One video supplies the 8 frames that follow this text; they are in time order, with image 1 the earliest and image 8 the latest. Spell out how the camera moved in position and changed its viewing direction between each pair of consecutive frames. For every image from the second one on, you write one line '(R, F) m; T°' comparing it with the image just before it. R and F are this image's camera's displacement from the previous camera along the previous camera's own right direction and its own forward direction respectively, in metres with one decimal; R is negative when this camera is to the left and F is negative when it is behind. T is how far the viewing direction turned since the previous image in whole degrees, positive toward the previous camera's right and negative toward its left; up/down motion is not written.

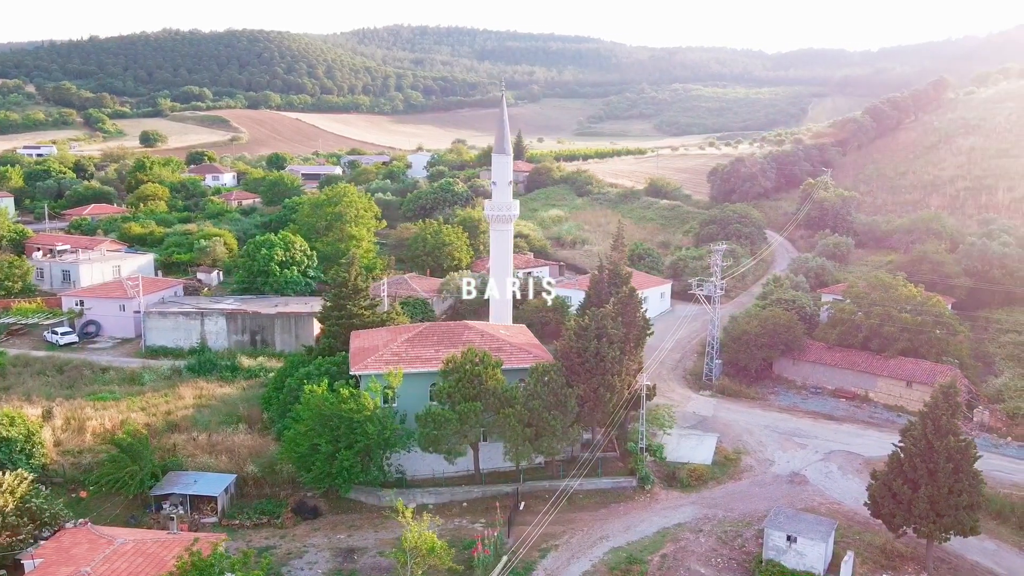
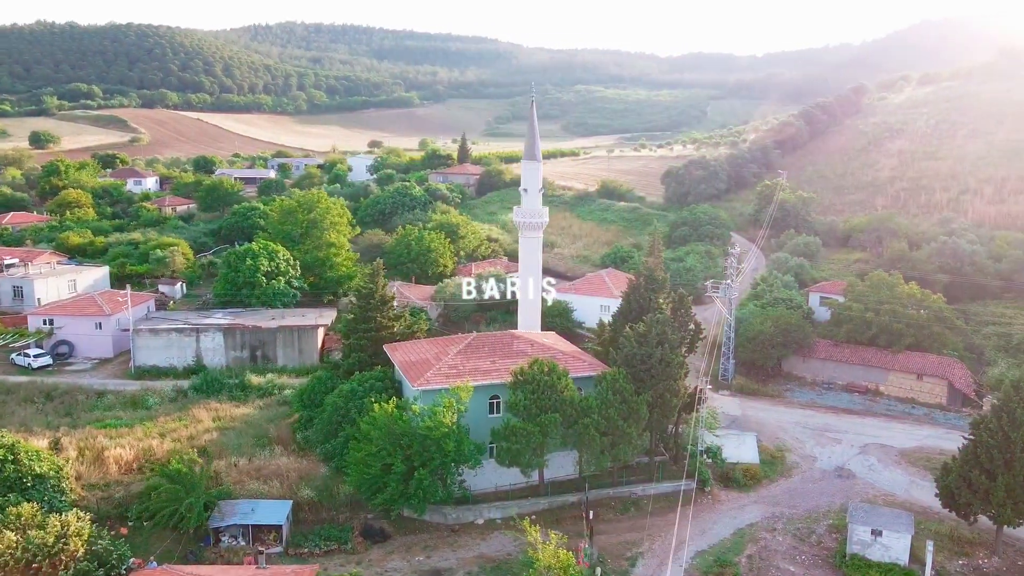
(-5.0, +0.5) m; +7°
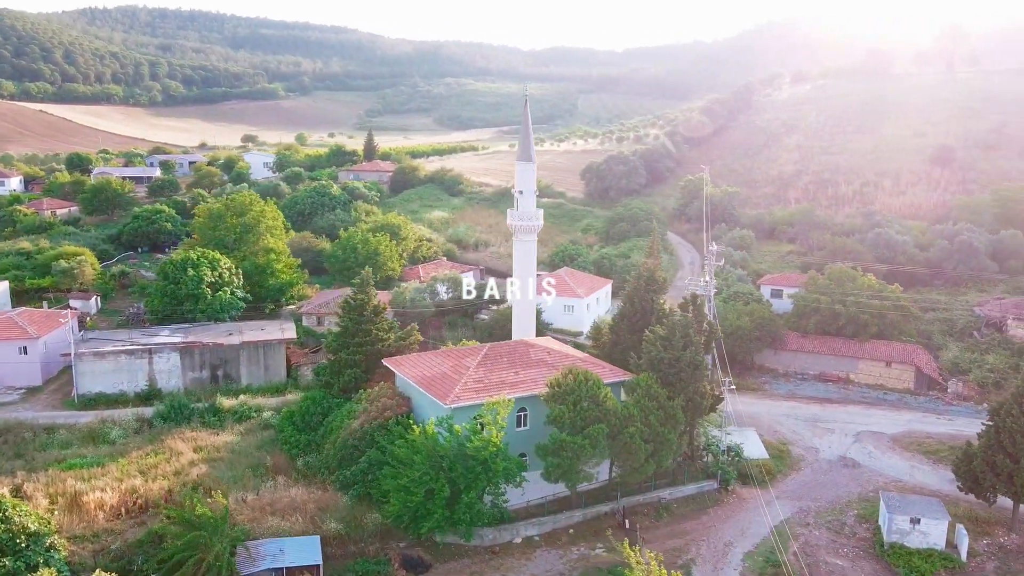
(-4.8, +1.4) m; +10°
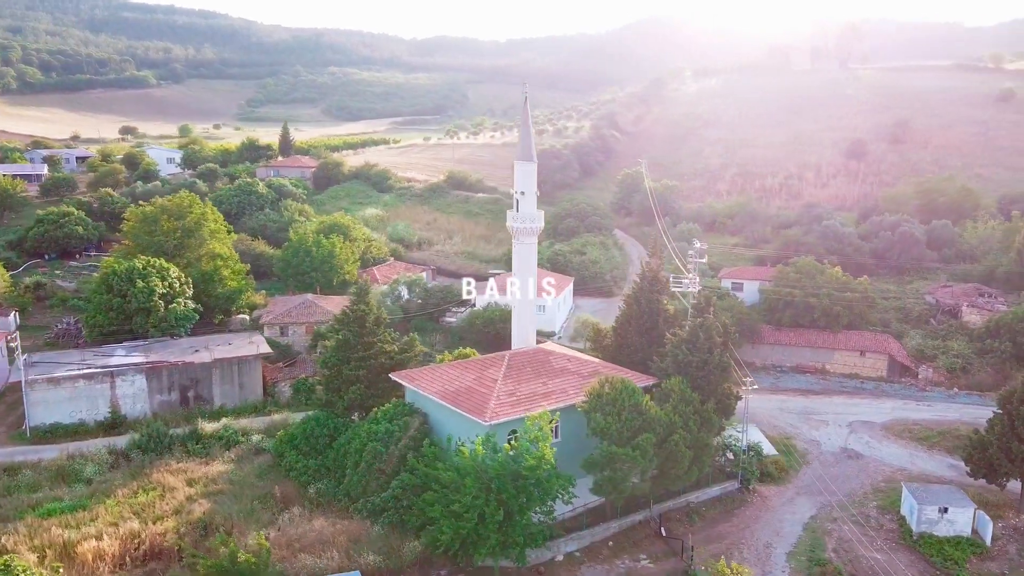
(-4.2, +1.4) m; +8°
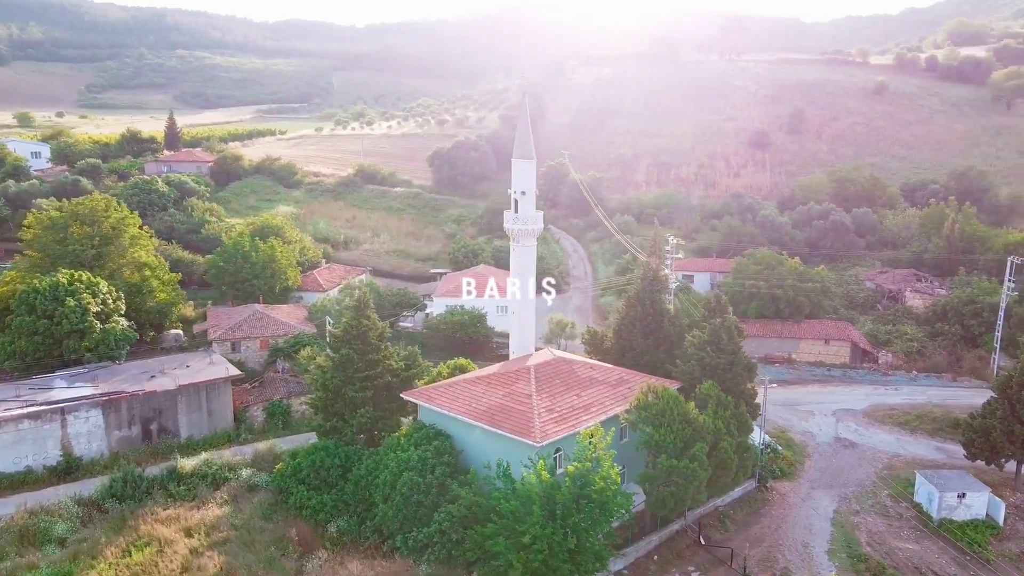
(-4.7, +1.9) m; +10°
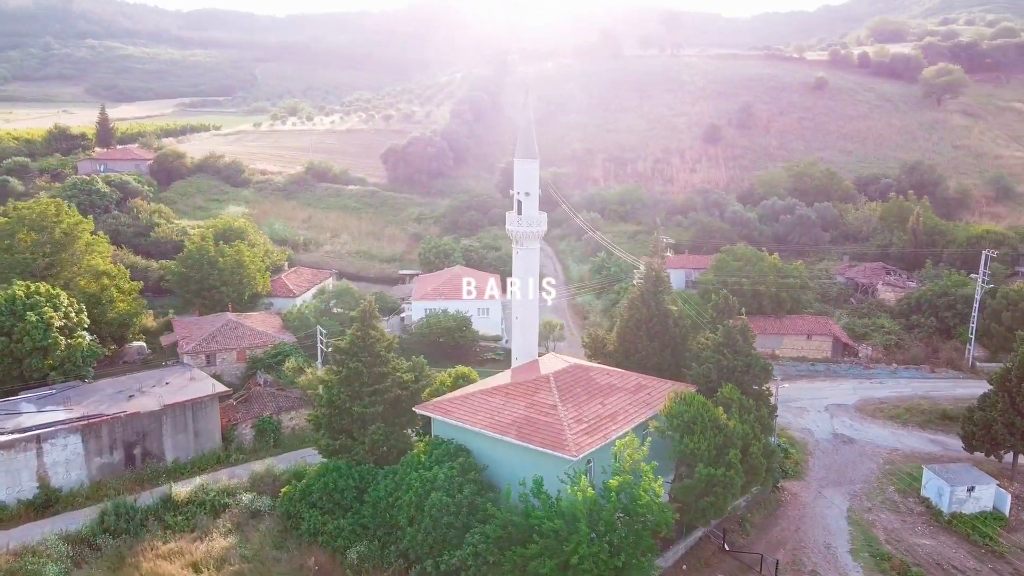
(-2.5, +1.1) m; +5°
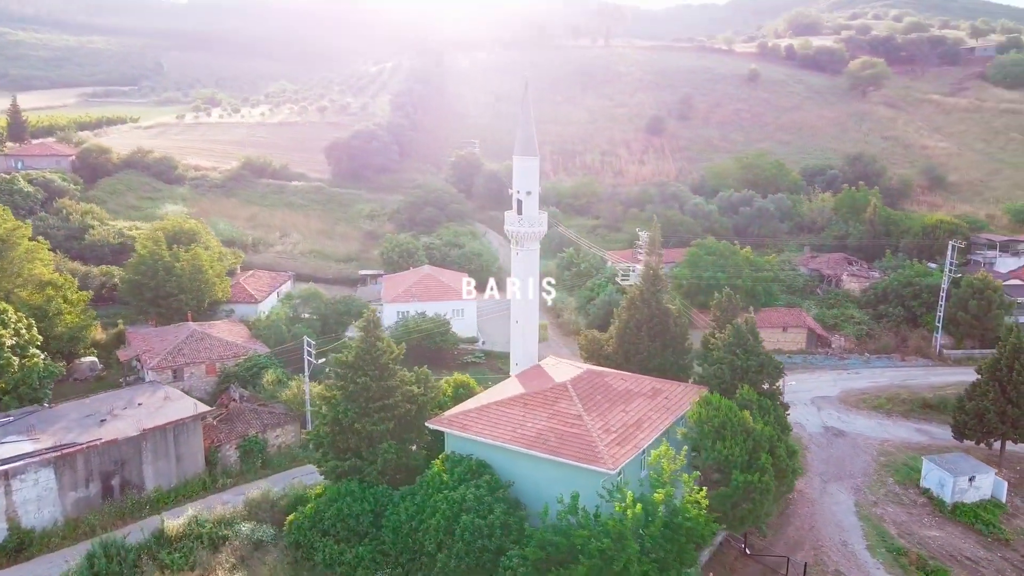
(-2.6, +1.2) m; +6°
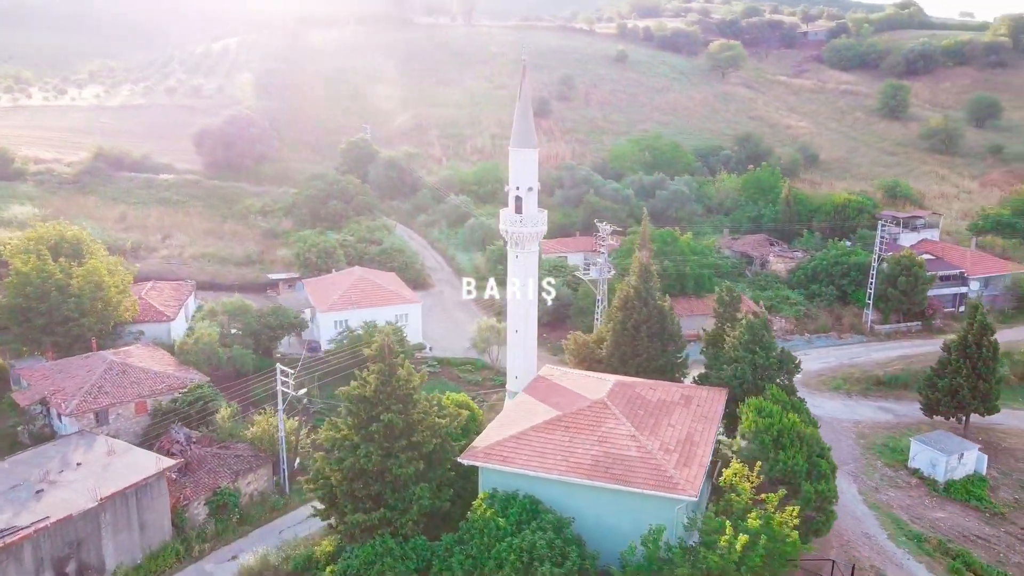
(-4.7, +2.9) m; +12°
